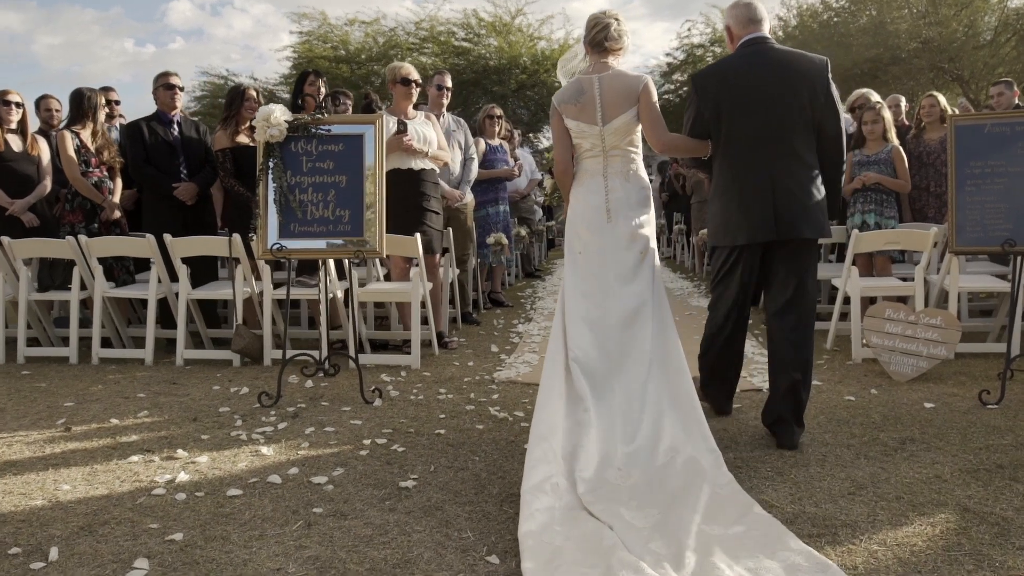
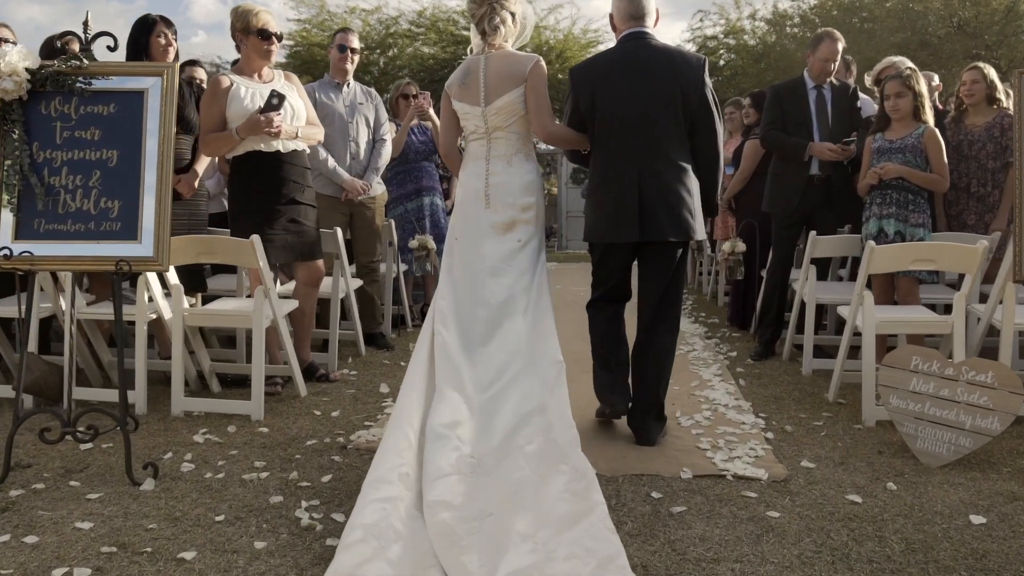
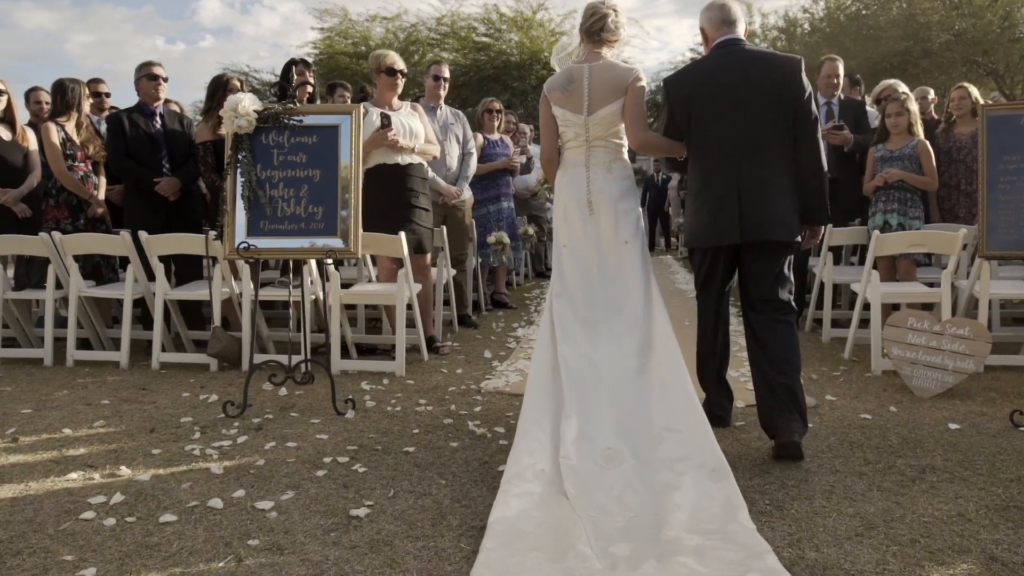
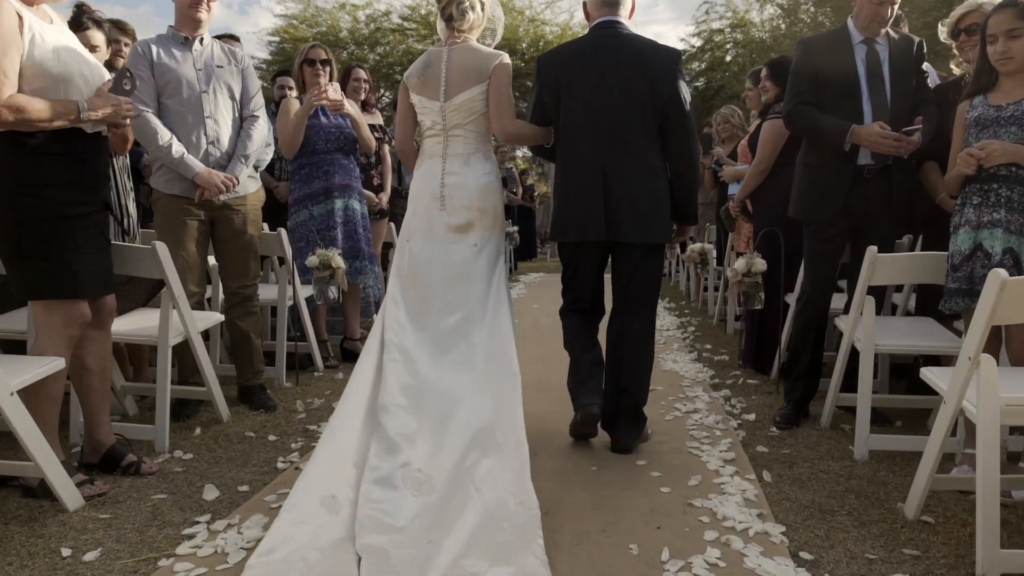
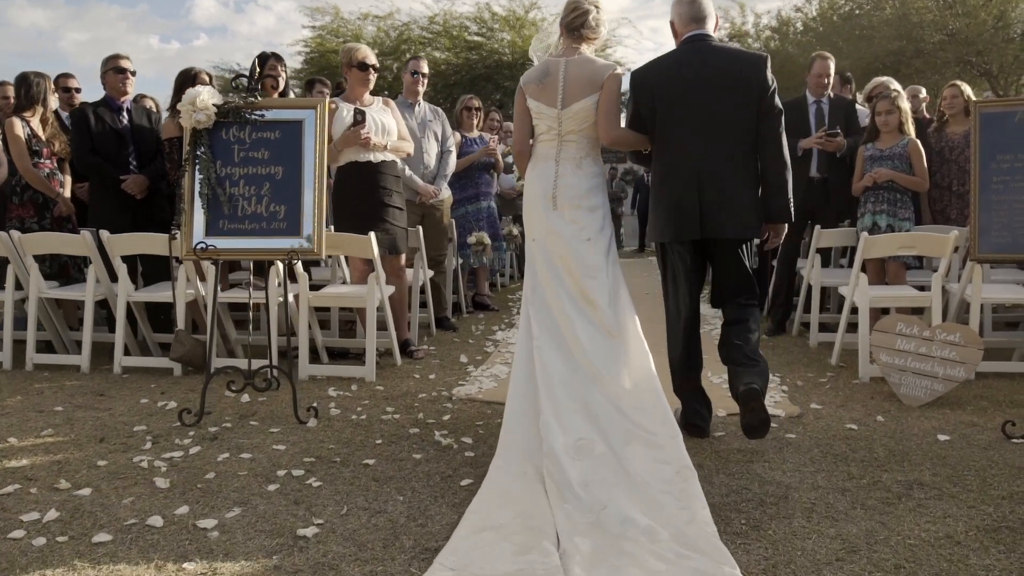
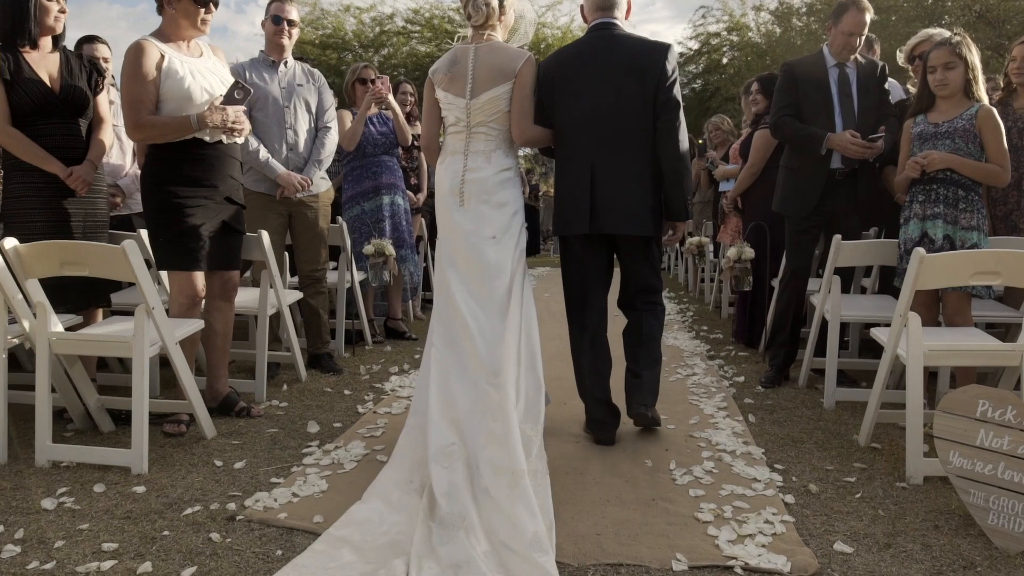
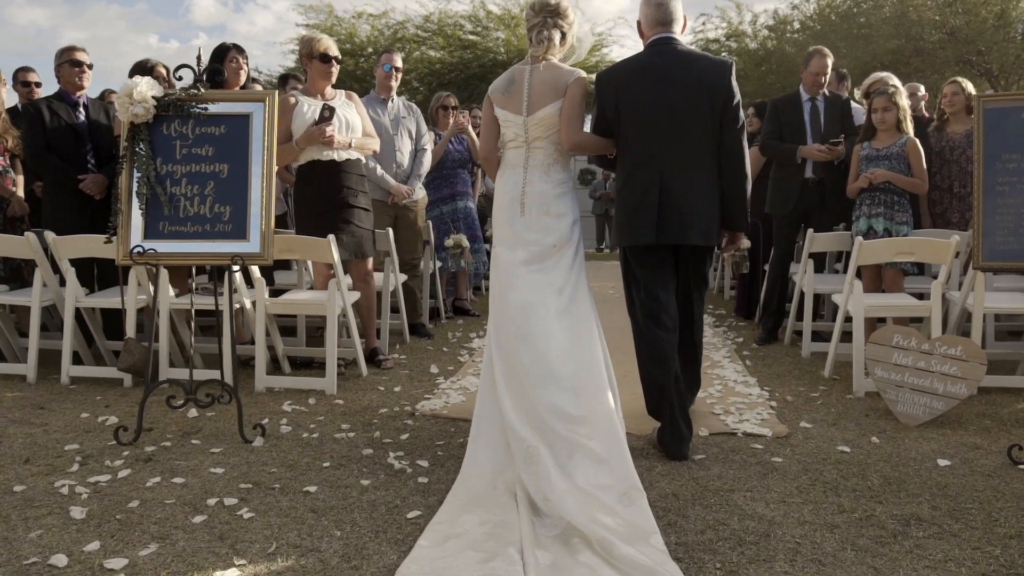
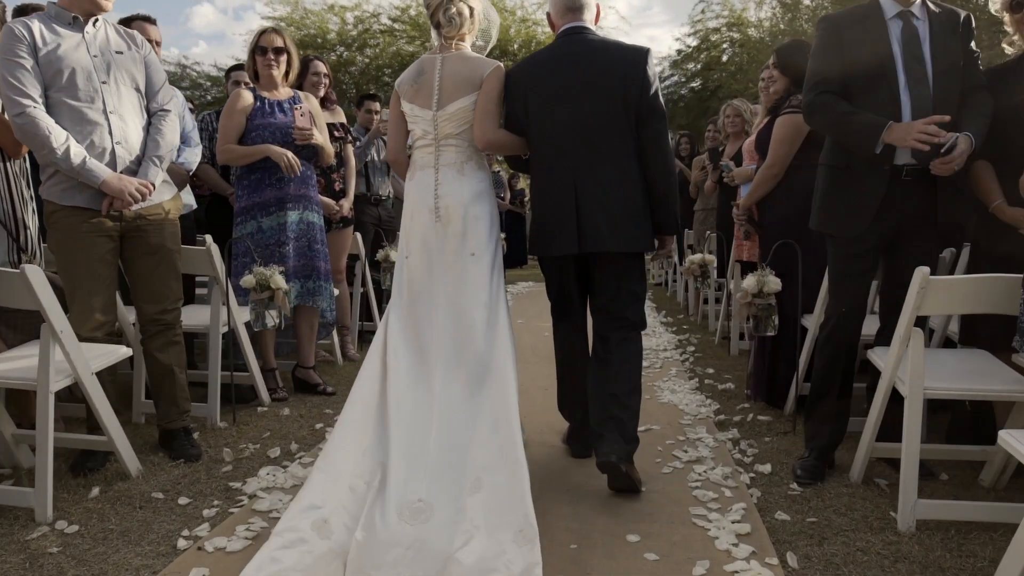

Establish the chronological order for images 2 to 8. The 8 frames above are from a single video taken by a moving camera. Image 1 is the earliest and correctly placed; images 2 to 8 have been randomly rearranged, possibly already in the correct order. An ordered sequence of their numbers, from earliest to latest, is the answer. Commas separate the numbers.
3, 5, 7, 2, 6, 4, 8
